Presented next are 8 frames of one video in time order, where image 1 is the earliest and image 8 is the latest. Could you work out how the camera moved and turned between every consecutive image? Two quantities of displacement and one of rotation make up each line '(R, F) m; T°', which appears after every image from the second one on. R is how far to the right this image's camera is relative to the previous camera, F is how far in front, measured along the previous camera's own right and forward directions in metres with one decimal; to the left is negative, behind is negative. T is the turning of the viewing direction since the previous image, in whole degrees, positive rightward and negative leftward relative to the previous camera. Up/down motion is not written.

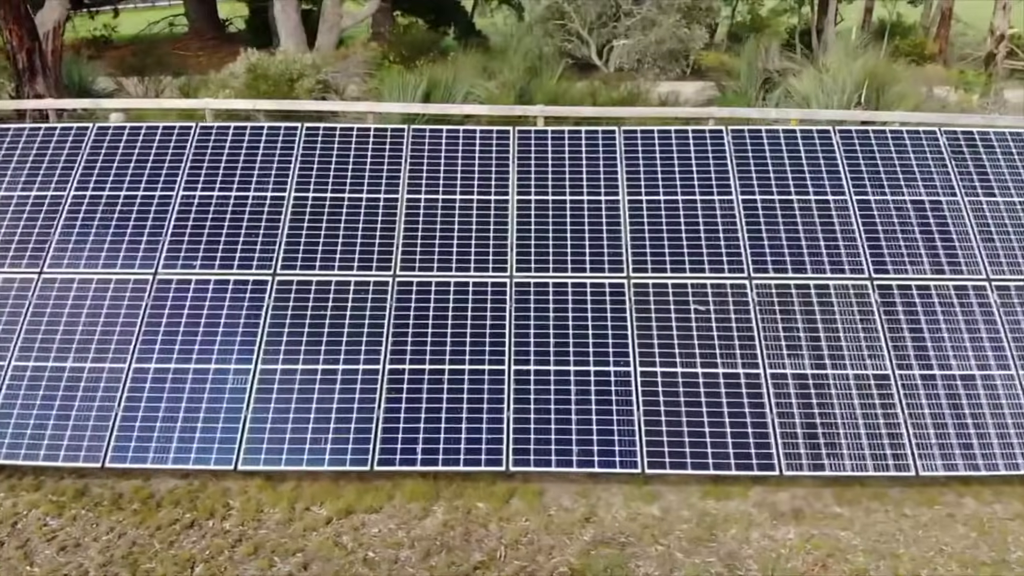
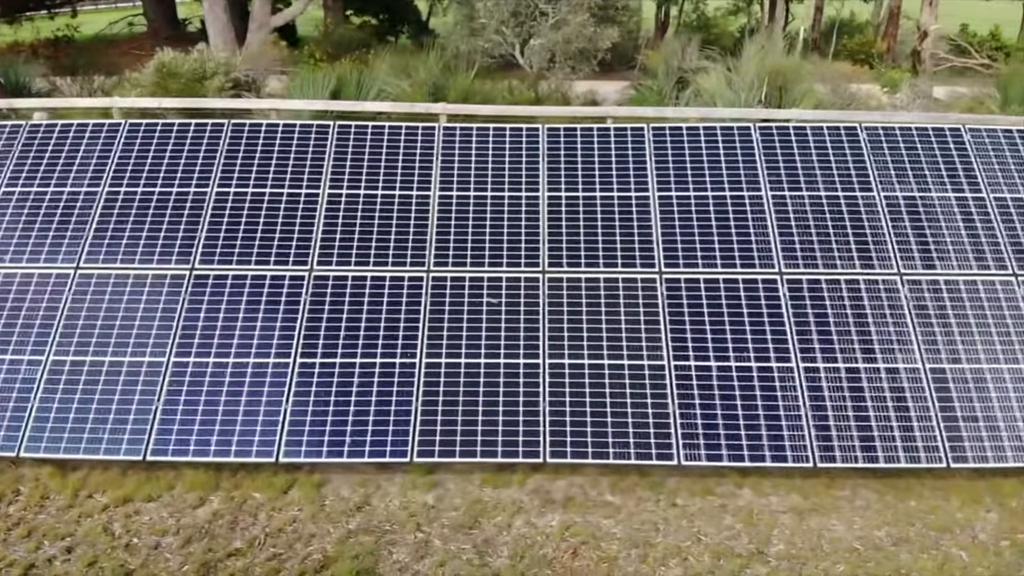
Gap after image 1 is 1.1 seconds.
(+1.6, -0.1) m; -1°
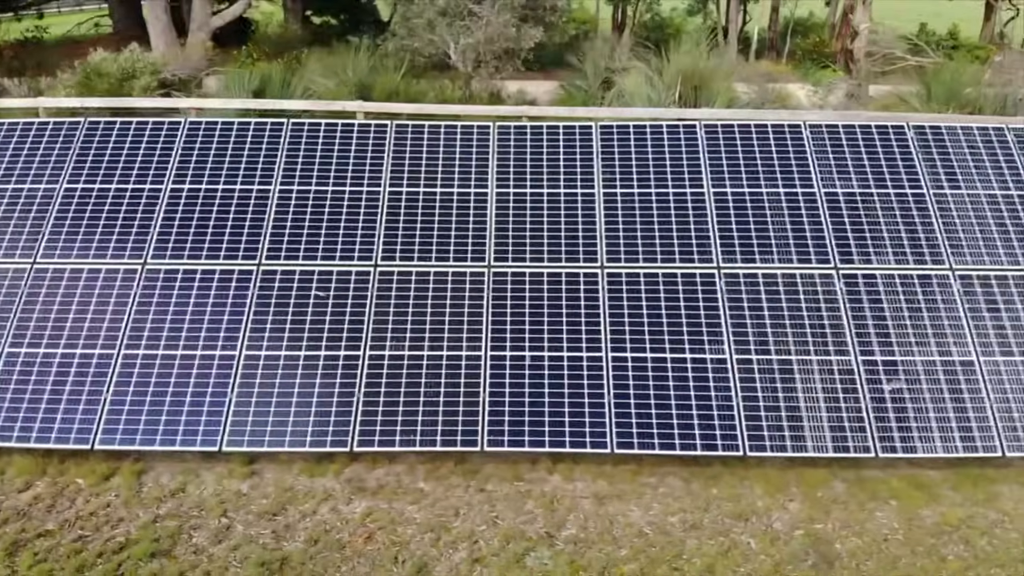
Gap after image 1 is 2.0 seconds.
(+1.4, -0.2) m; -1°
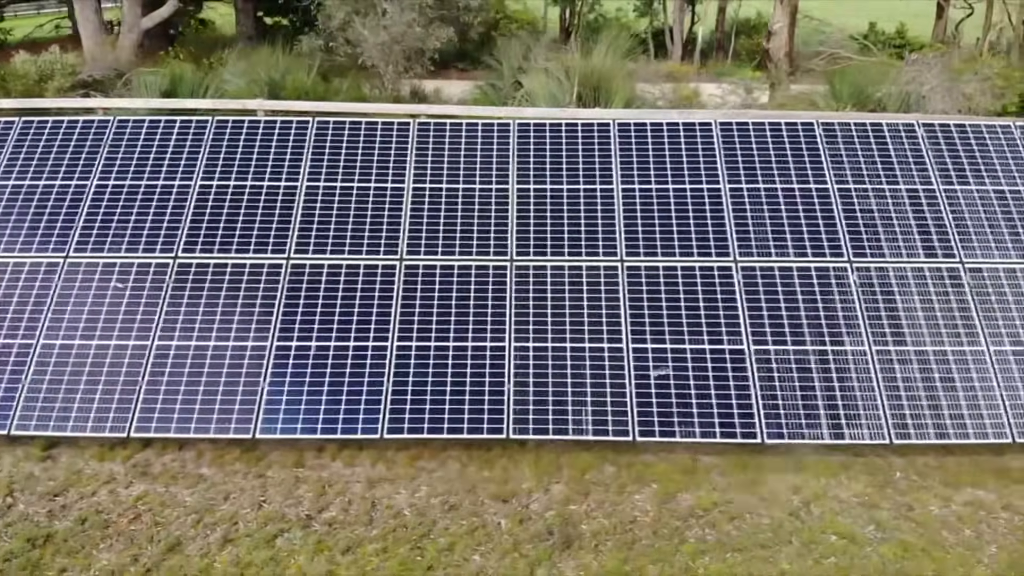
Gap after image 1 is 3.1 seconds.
(+1.7, -0.2) m; -1°
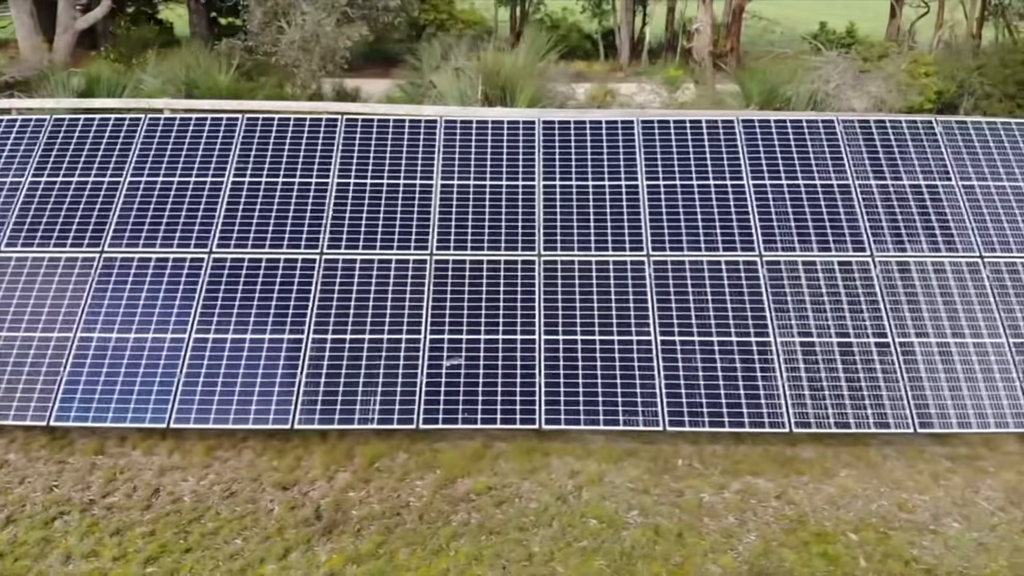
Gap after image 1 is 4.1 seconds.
(+1.7, -0.1) m; -1°
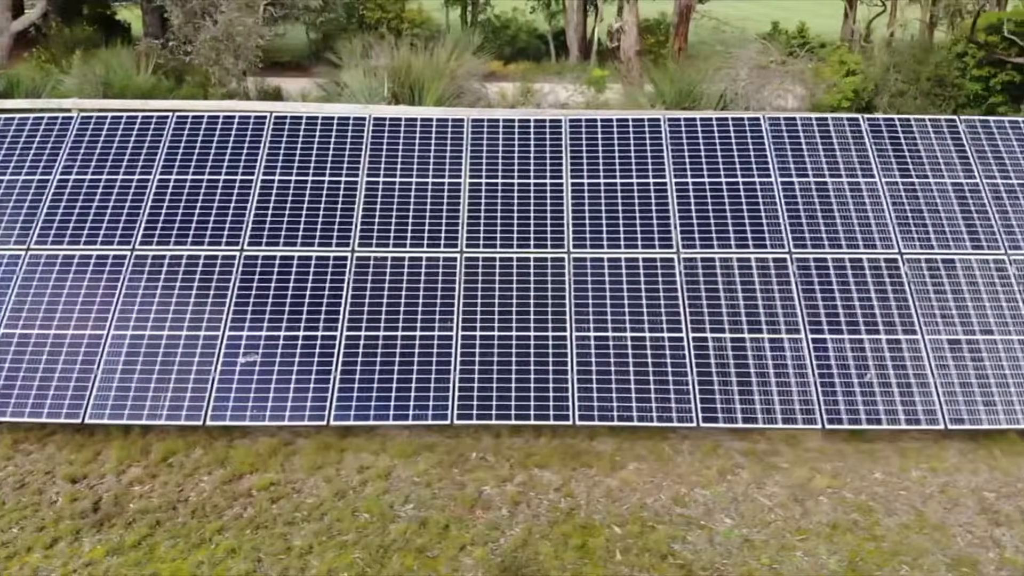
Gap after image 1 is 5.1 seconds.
(+1.6, 0.0) m; -1°
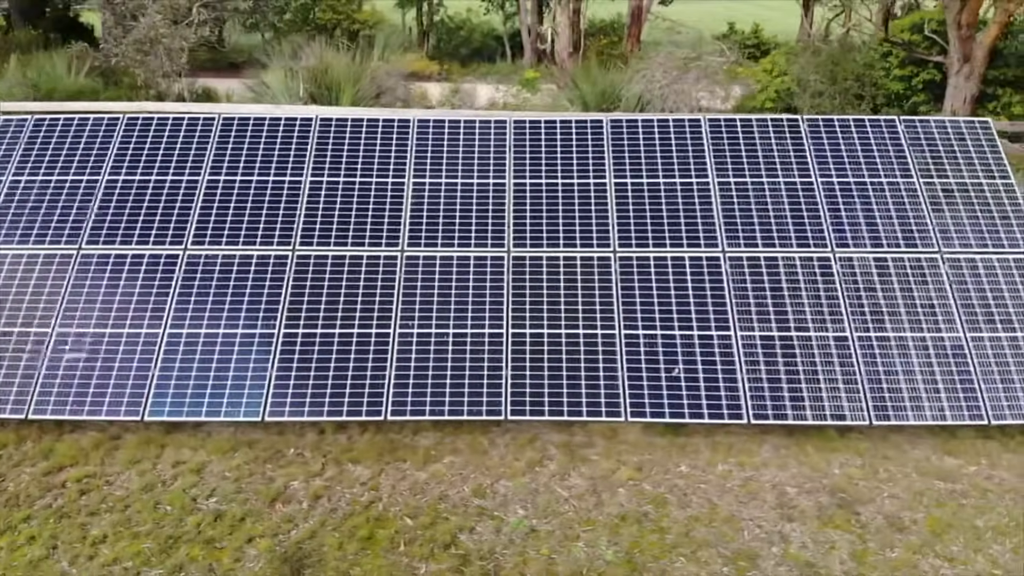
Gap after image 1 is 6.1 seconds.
(+1.5, -0.1) m; -1°
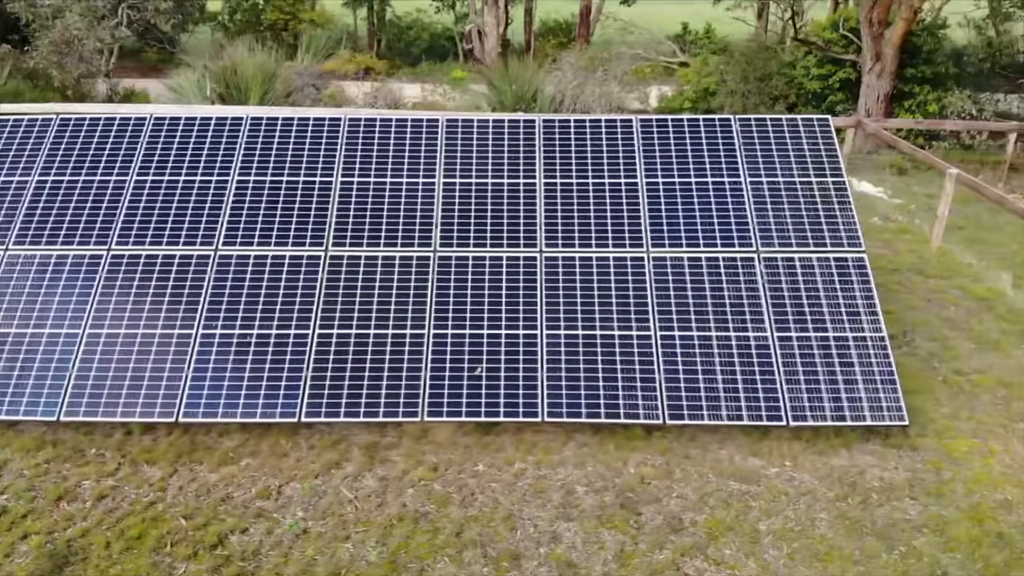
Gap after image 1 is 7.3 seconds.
(+1.6, 0.0) m; -1°
